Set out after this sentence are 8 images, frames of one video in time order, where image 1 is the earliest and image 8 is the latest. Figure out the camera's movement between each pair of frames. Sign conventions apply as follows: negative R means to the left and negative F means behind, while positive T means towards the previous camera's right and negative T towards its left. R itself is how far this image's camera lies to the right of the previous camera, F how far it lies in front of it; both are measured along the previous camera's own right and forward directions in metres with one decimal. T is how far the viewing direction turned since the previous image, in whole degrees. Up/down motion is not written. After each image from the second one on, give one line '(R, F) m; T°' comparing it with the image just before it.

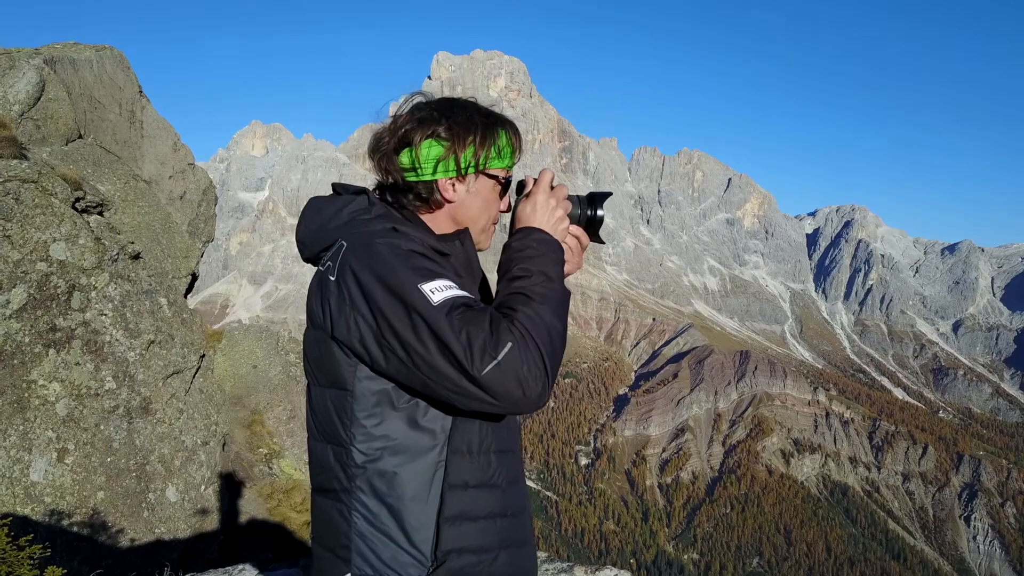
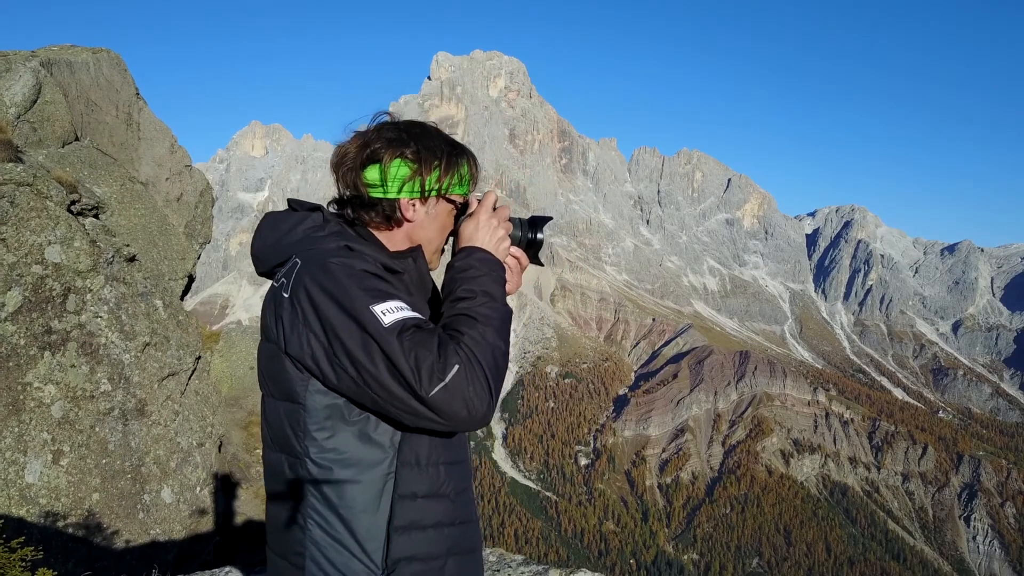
(+0.1, 0.0) m; 0°
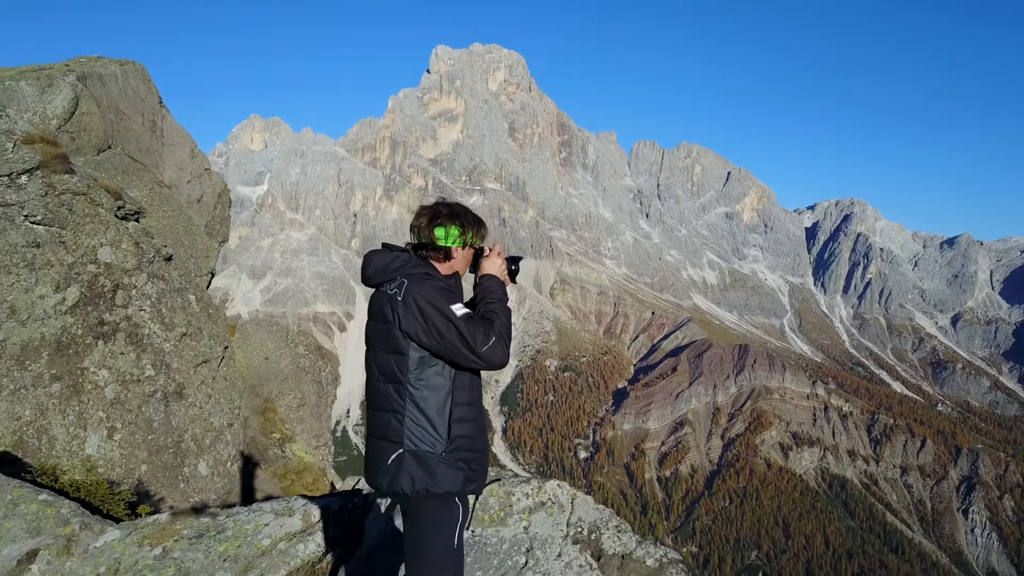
(0.0, -1.0) m; 0°
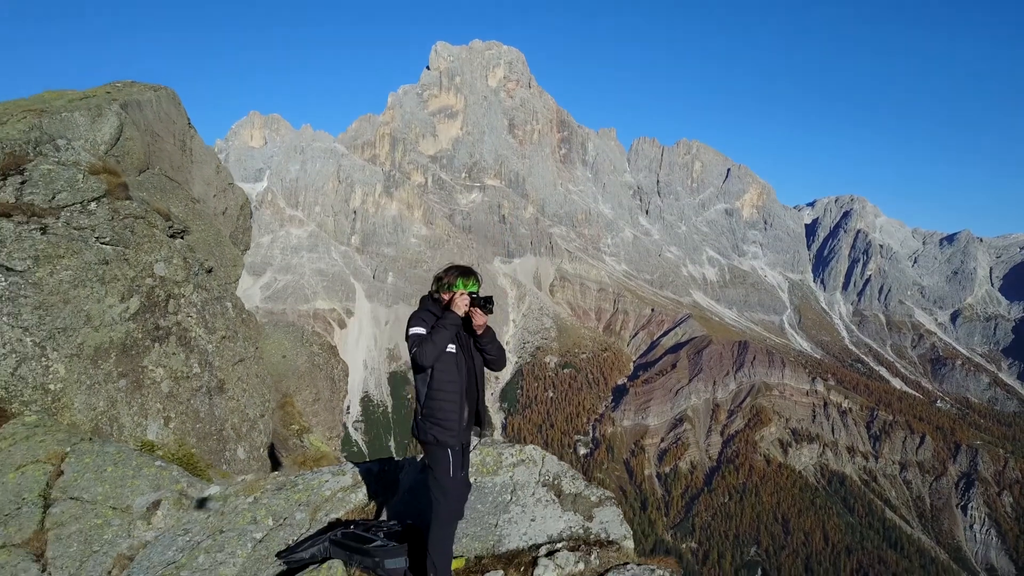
(0.0, -1.4) m; 0°
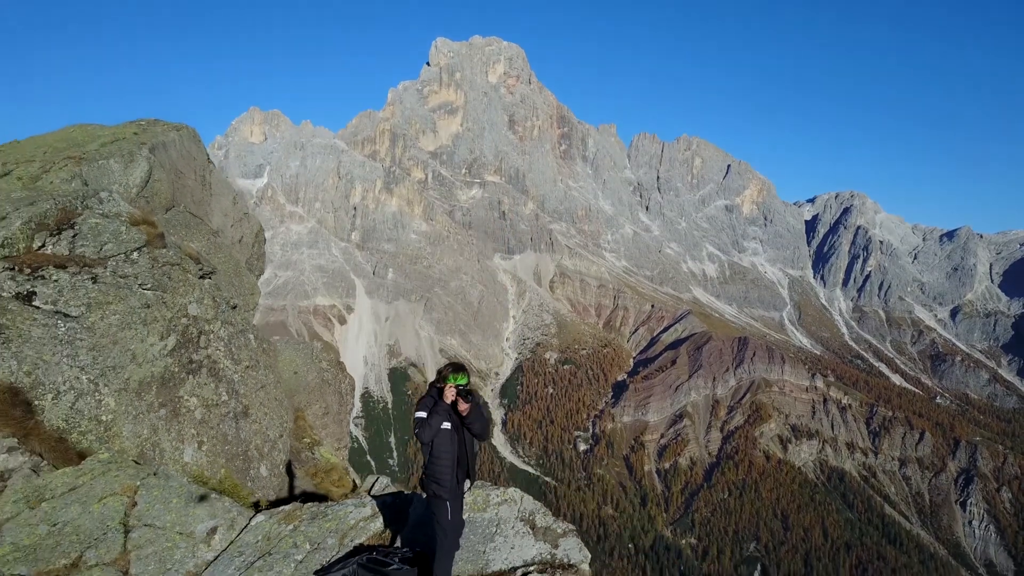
(0.0, -0.4) m; 0°
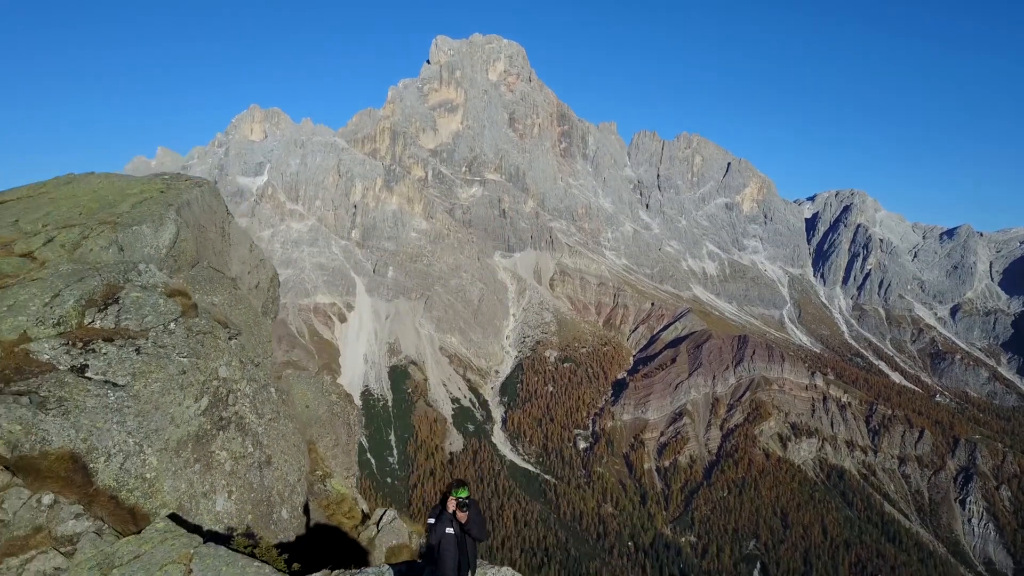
(-0.8, -0.7) m; 0°
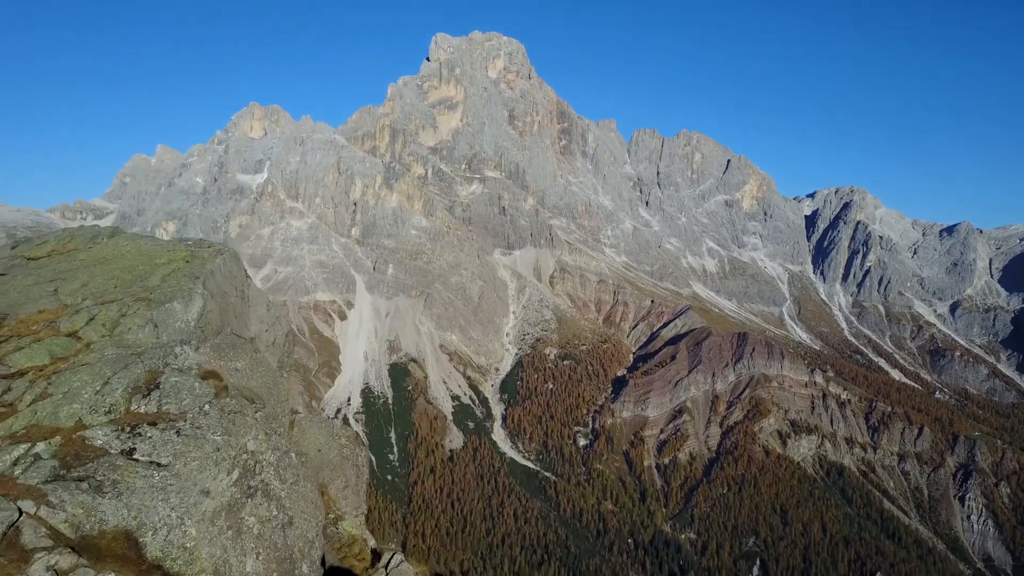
(-0.2, -0.7) m; 0°
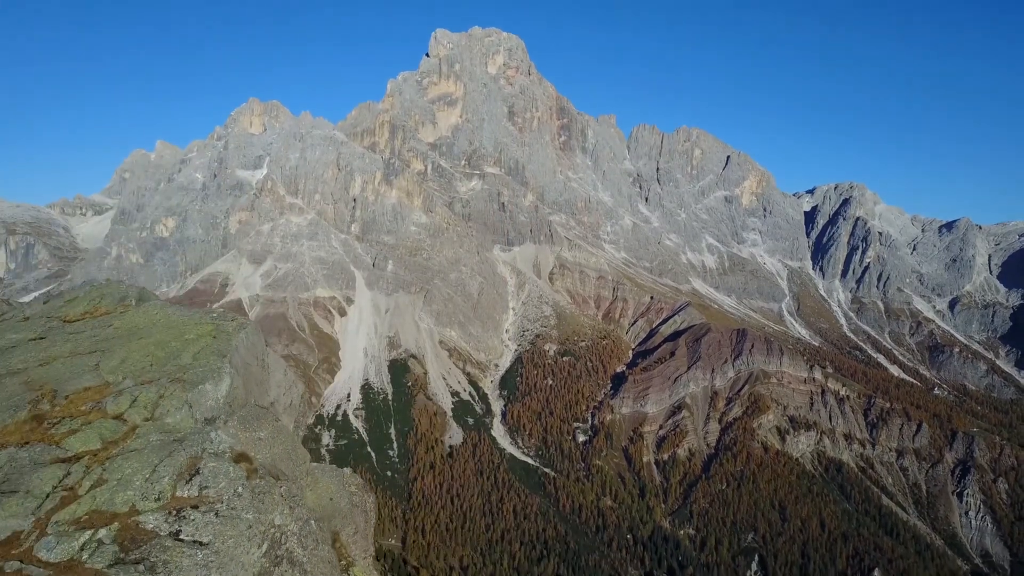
(-0.4, -1.0) m; 0°
